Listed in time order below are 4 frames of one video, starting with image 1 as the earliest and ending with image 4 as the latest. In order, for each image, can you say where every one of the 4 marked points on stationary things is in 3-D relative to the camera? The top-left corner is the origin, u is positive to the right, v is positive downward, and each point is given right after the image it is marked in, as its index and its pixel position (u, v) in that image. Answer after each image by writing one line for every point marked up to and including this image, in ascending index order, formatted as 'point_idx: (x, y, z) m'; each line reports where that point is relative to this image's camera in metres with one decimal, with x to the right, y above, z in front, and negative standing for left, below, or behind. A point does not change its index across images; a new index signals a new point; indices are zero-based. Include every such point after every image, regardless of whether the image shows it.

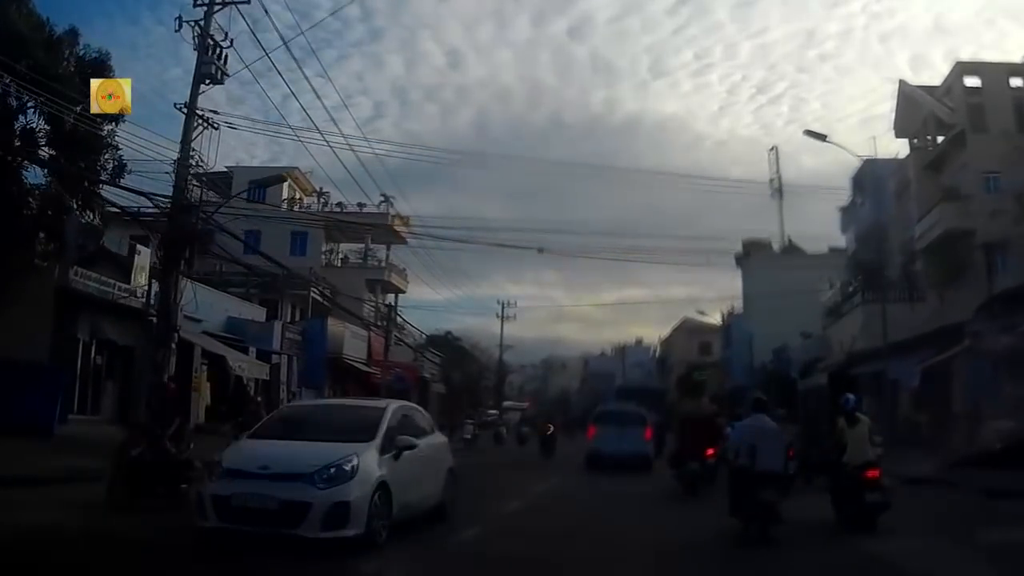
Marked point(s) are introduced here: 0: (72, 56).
0: (-6.3, +3.3, +14.5) m
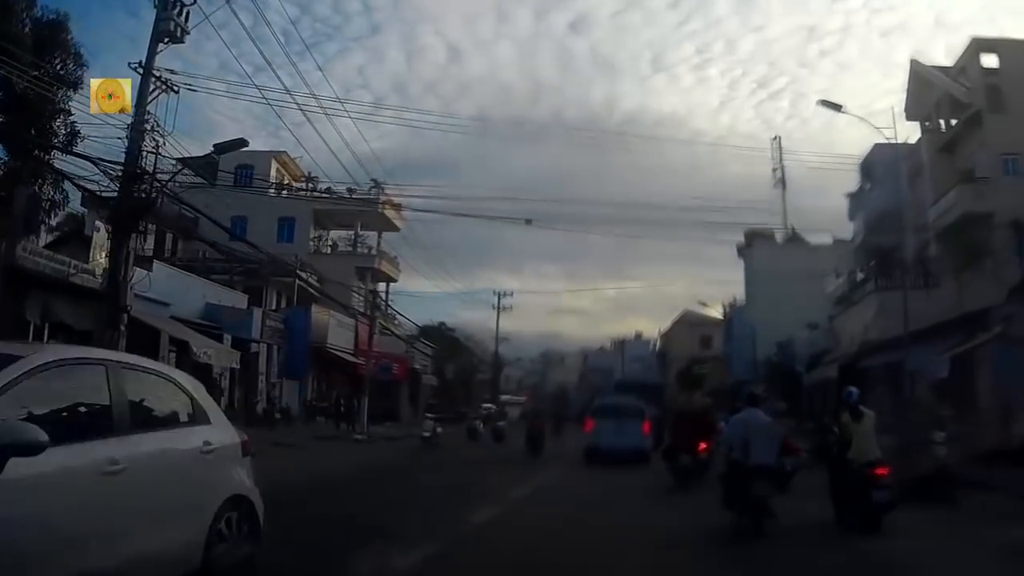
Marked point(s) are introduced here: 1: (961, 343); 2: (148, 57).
0: (-6.4, +3.6, +13.4) m
1: (+7.3, -0.9, +16.4) m
2: (-4.1, +2.6, +11.5) m
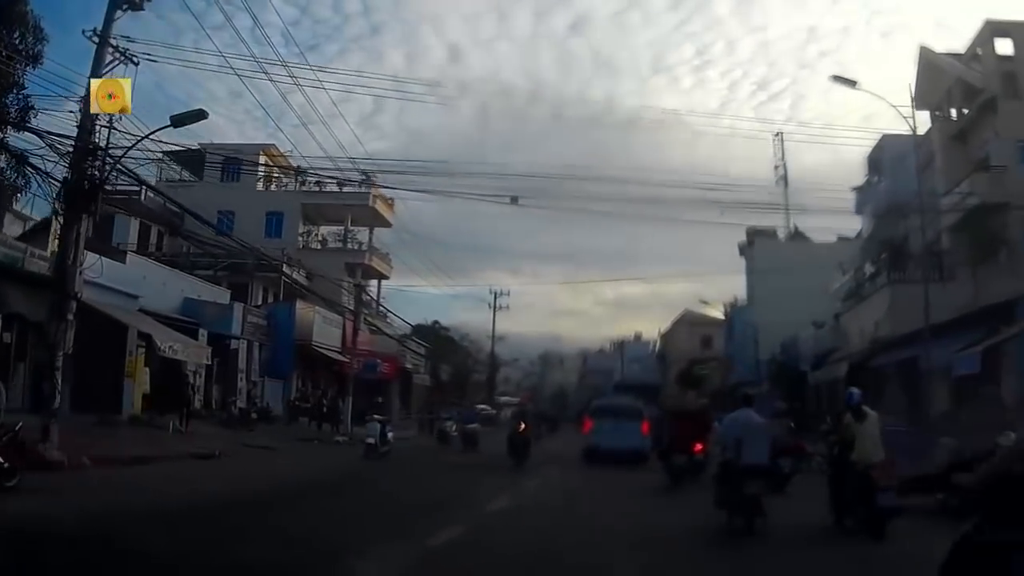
0: (-6.5, +3.7, +12.5) m
1: (+7.1, -0.8, +15.5) m
2: (-4.2, +2.7, +10.6) m
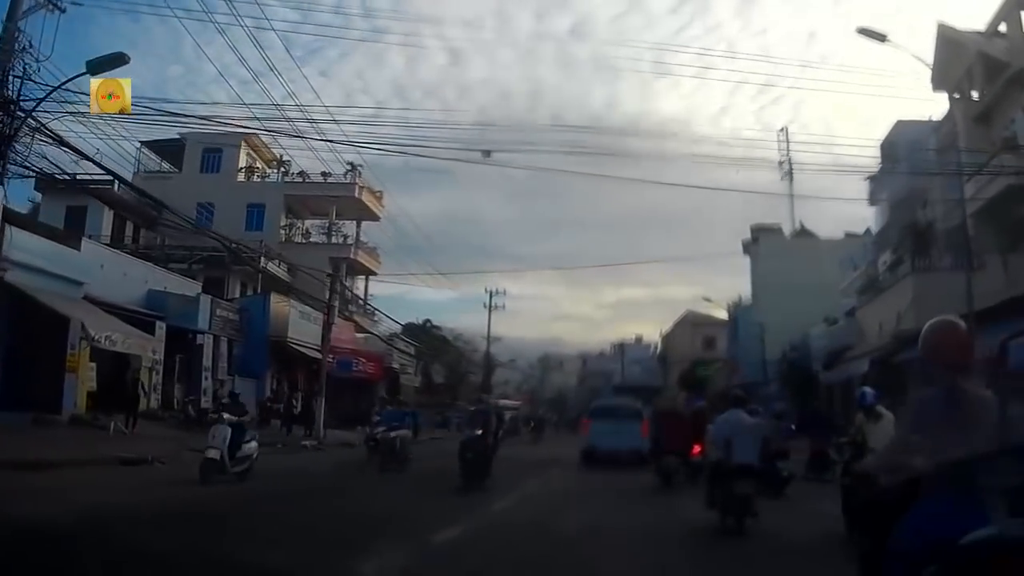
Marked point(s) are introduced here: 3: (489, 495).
0: (-6.7, +3.9, +11.1) m
1: (+6.9, -0.6, +14.1) m
2: (-4.4, +2.9, +9.2) m
3: (-0.3, -3.0, +15.1) m
